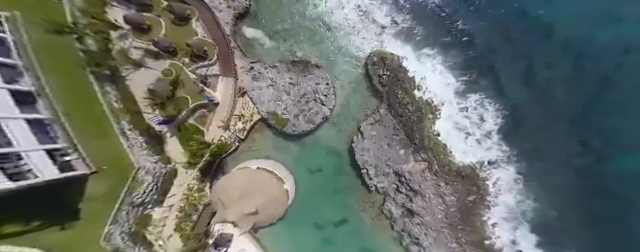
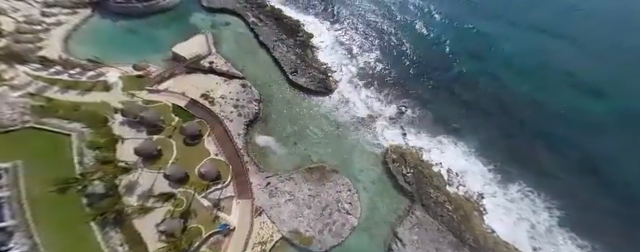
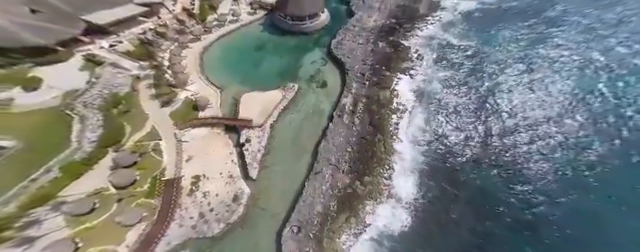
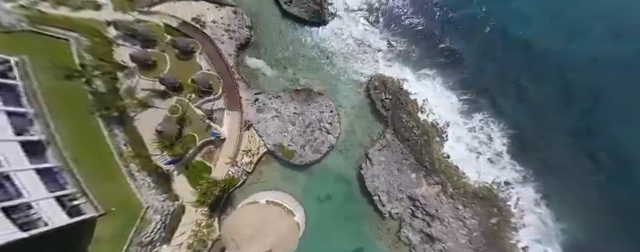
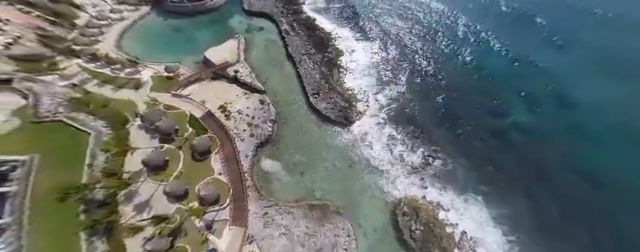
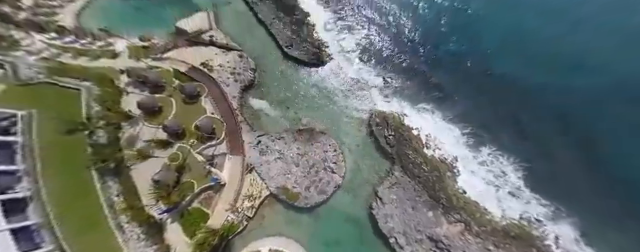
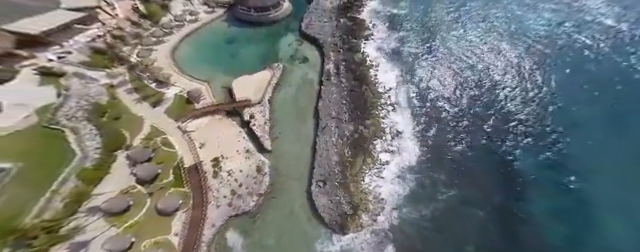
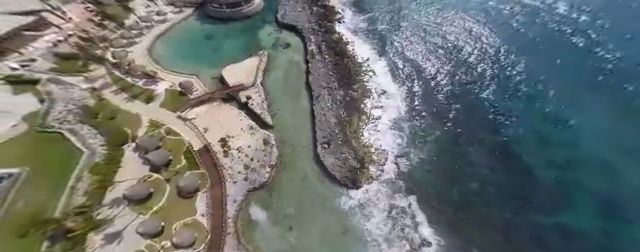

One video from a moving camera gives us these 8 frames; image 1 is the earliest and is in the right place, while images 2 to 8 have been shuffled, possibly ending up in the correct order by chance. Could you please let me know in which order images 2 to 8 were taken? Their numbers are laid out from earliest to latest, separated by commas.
4, 6, 2, 5, 8, 7, 3
